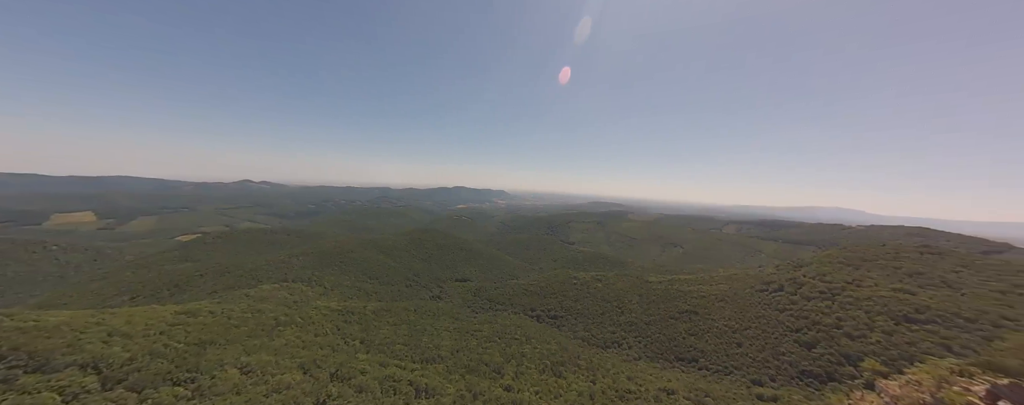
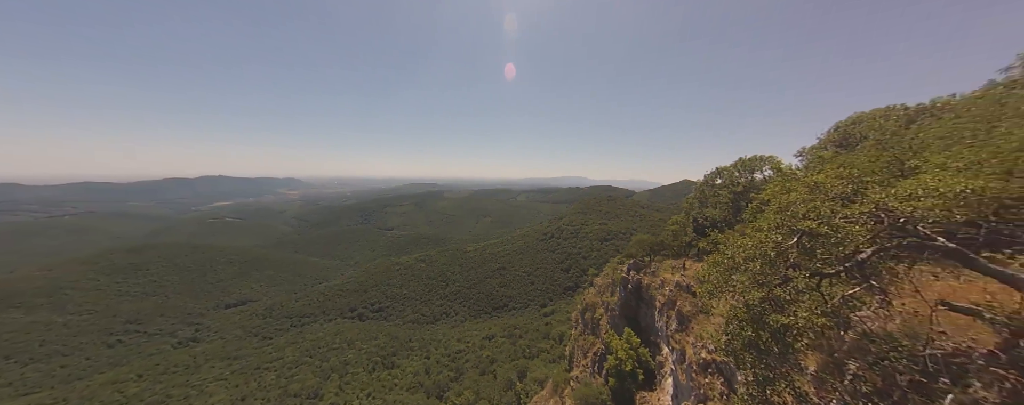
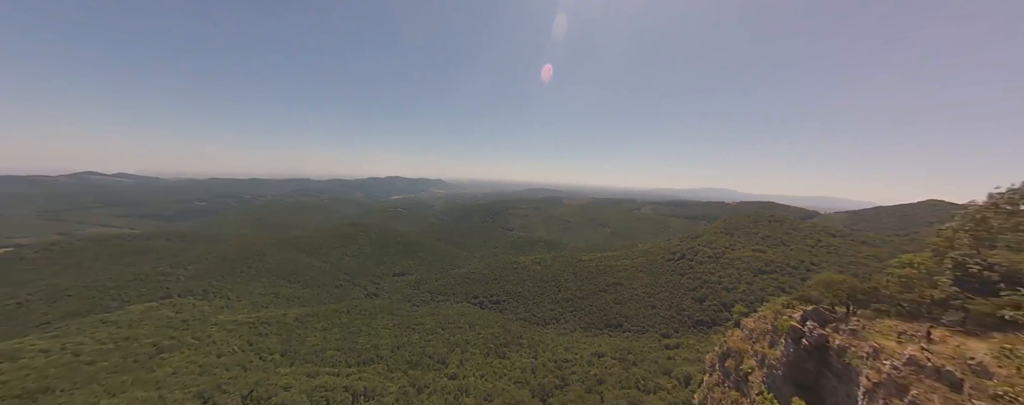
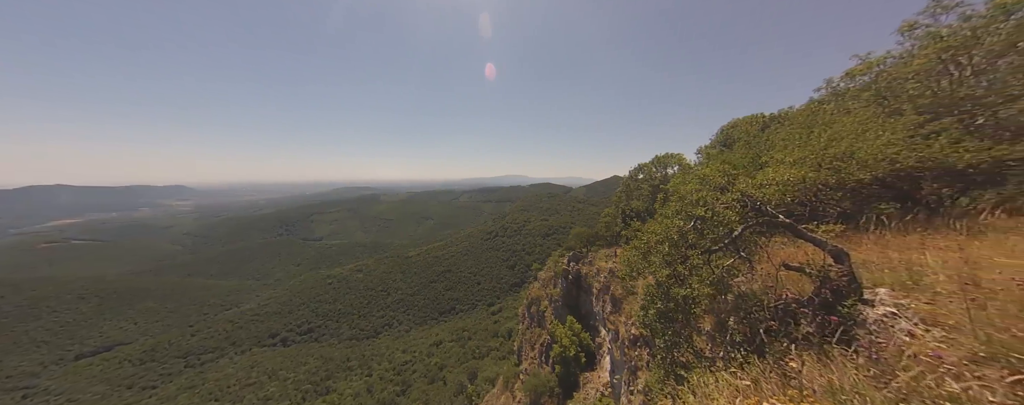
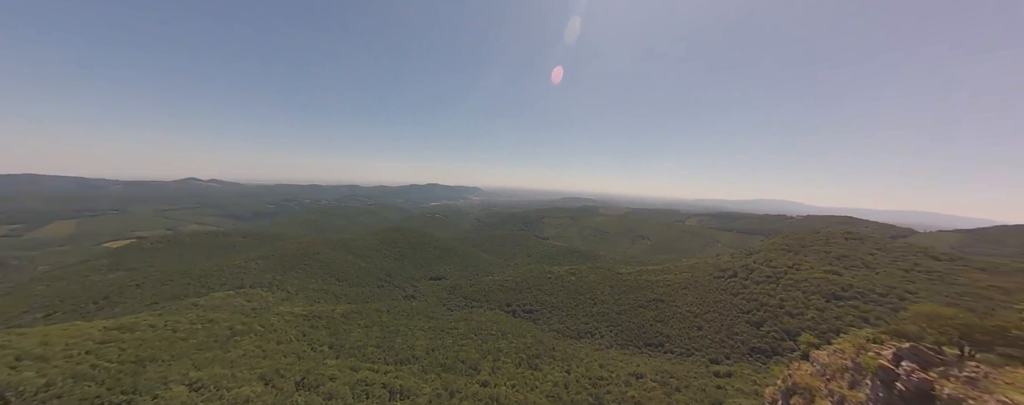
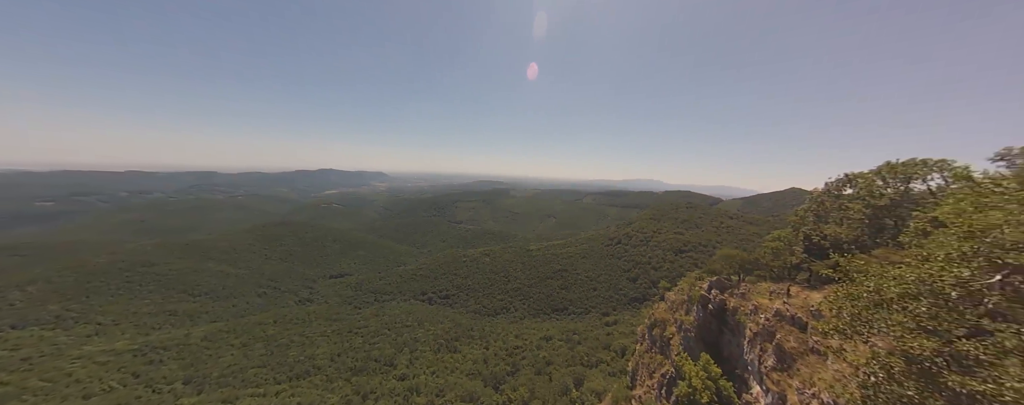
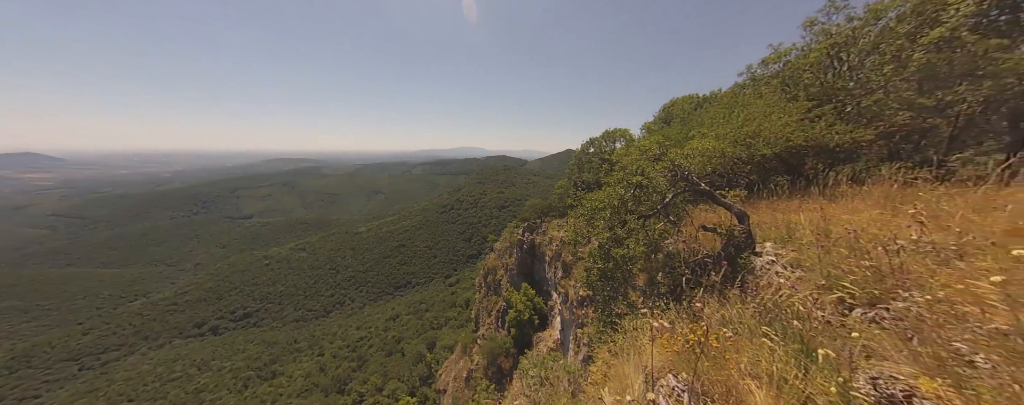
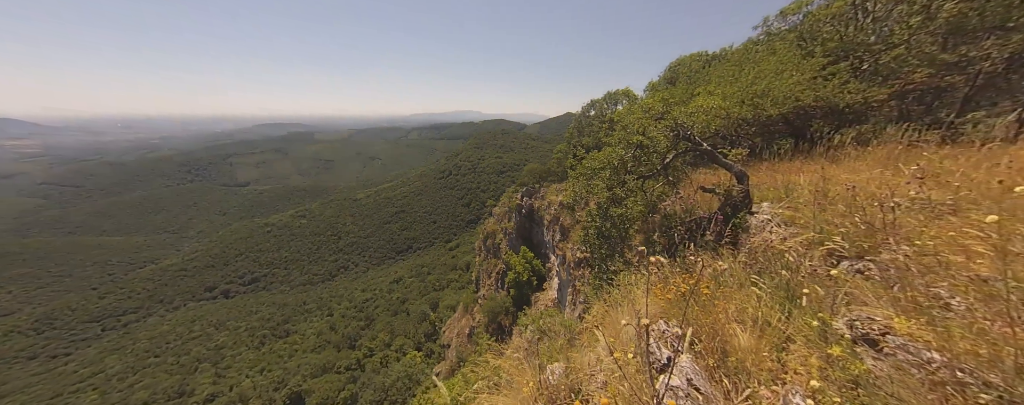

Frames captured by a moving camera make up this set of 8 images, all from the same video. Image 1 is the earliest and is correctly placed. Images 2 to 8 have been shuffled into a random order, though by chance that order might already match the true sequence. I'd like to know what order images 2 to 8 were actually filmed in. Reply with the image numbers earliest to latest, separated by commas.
5, 3, 6, 2, 4, 7, 8
